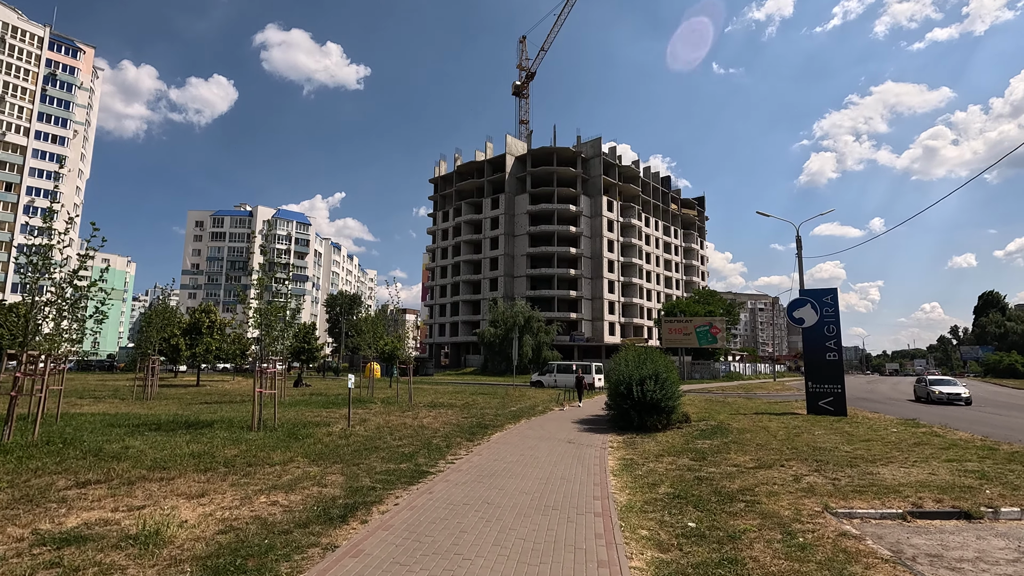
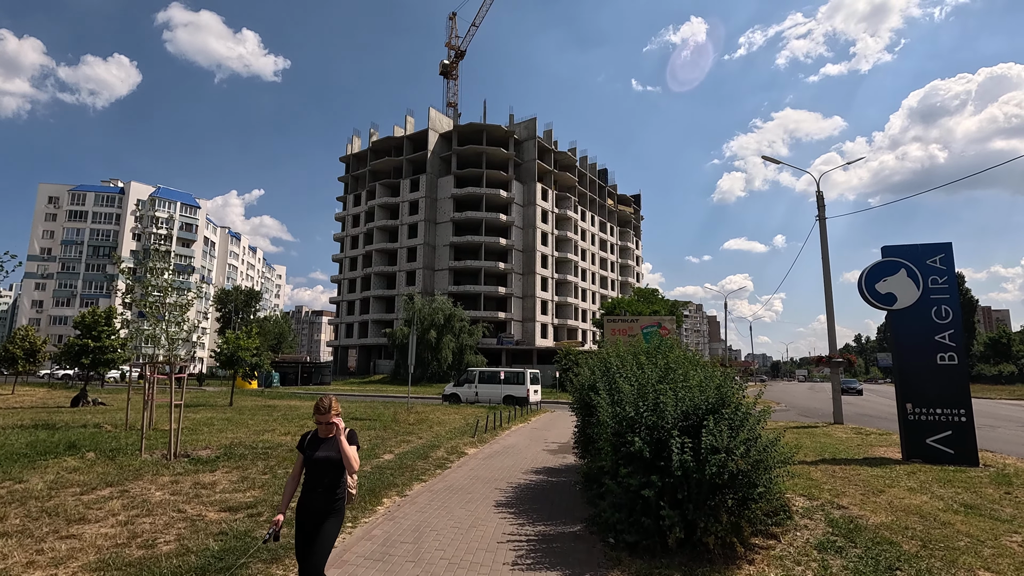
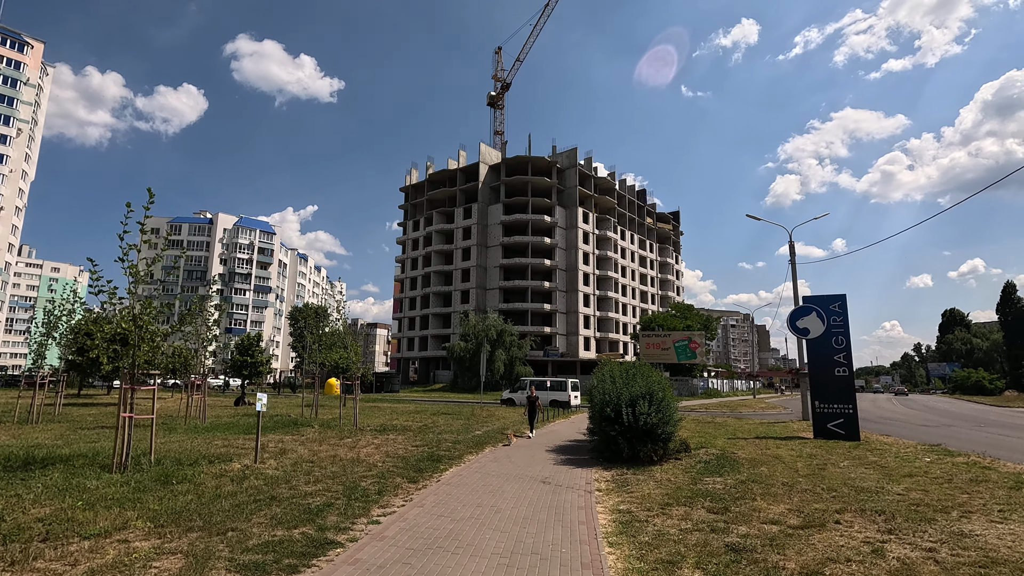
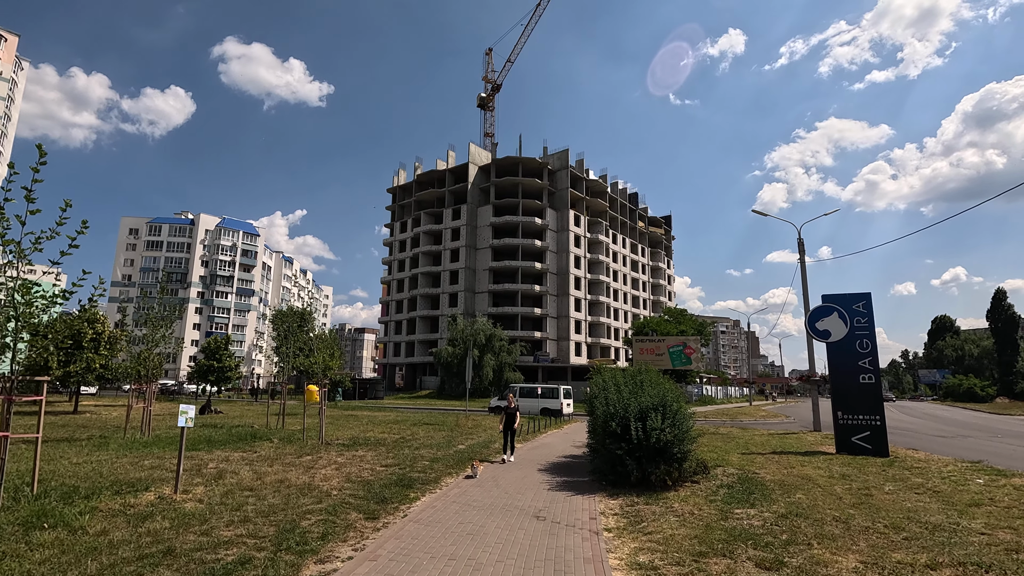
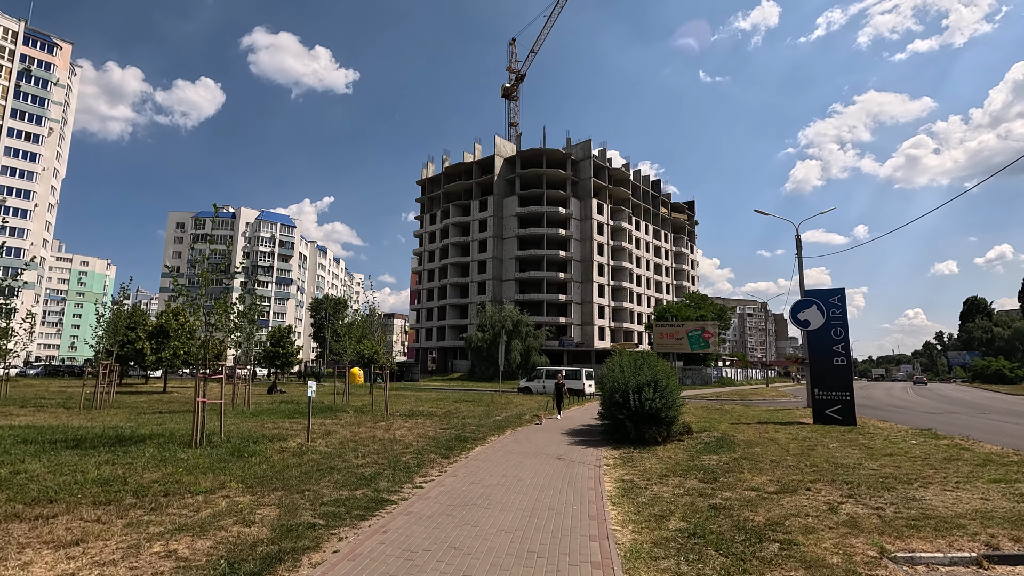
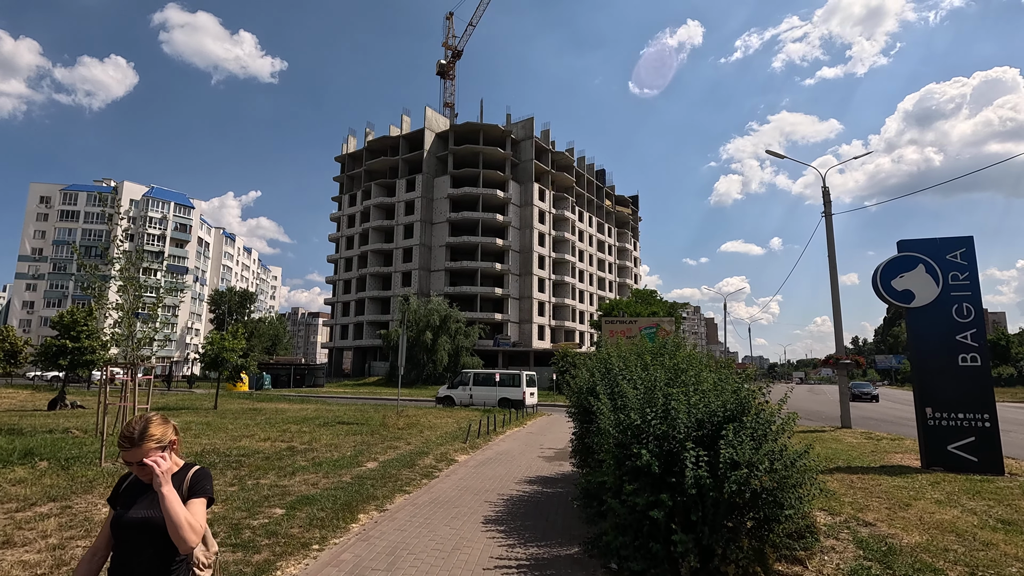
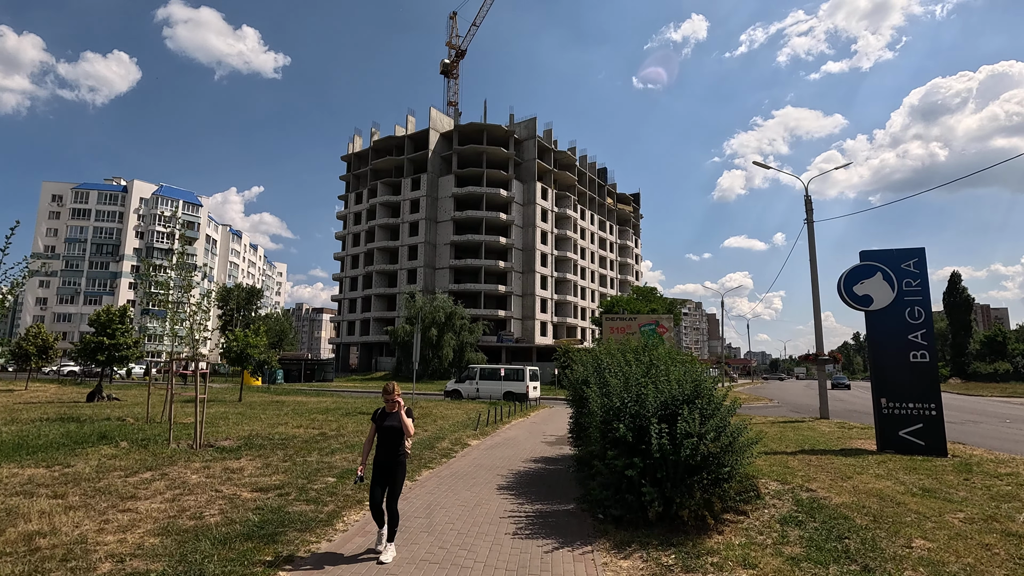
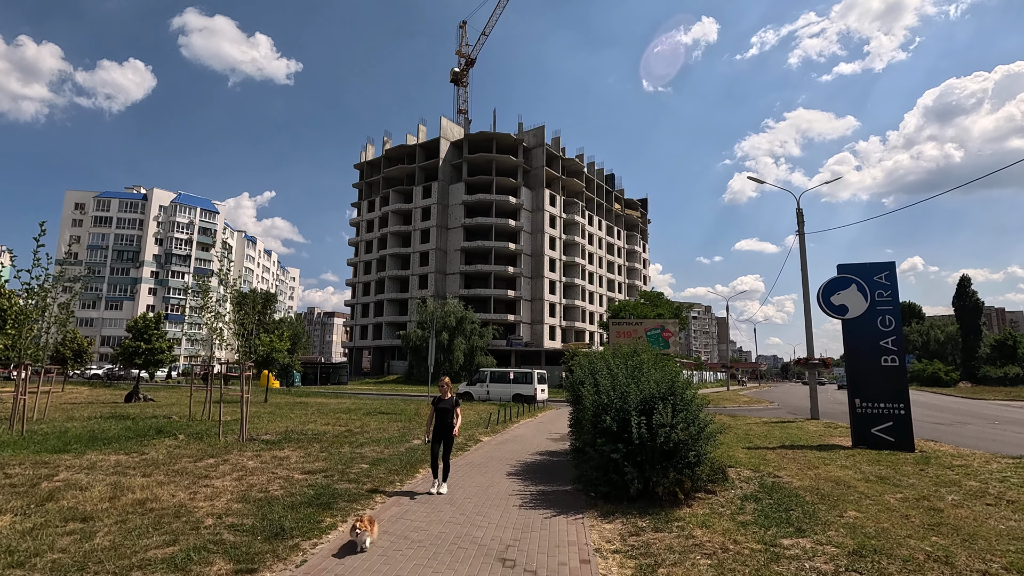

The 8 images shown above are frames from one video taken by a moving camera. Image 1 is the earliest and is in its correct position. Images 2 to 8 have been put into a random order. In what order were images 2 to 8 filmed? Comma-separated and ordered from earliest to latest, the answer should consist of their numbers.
5, 3, 4, 8, 7, 2, 6
